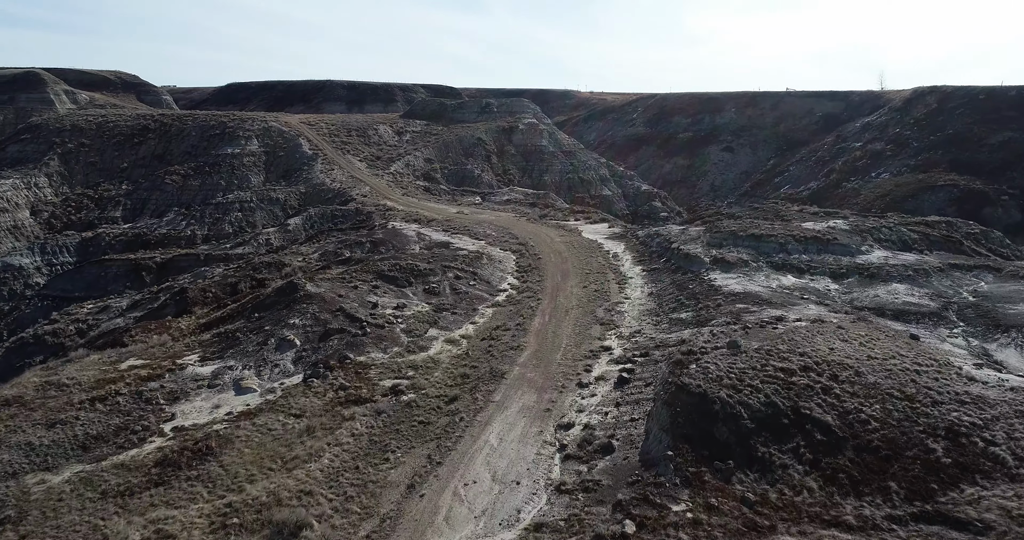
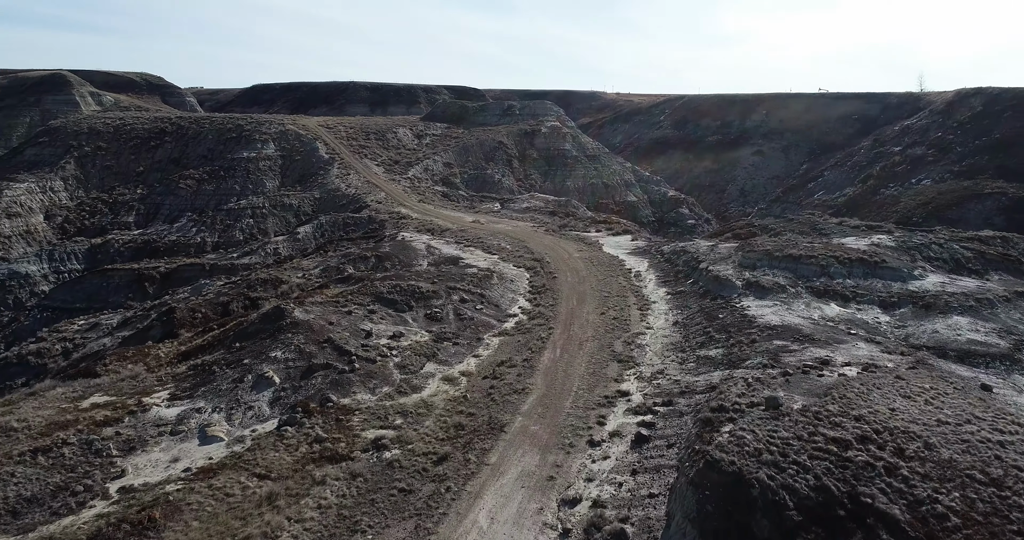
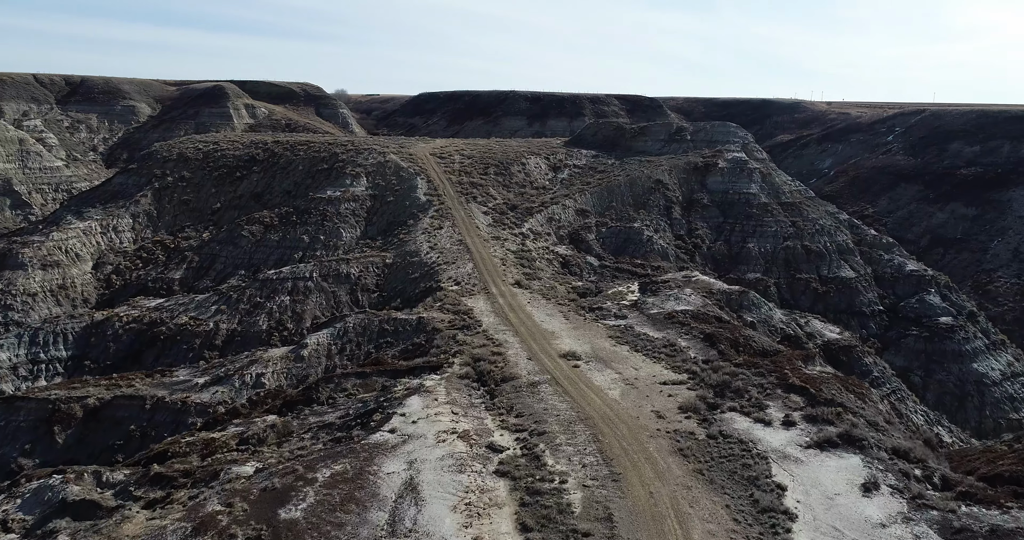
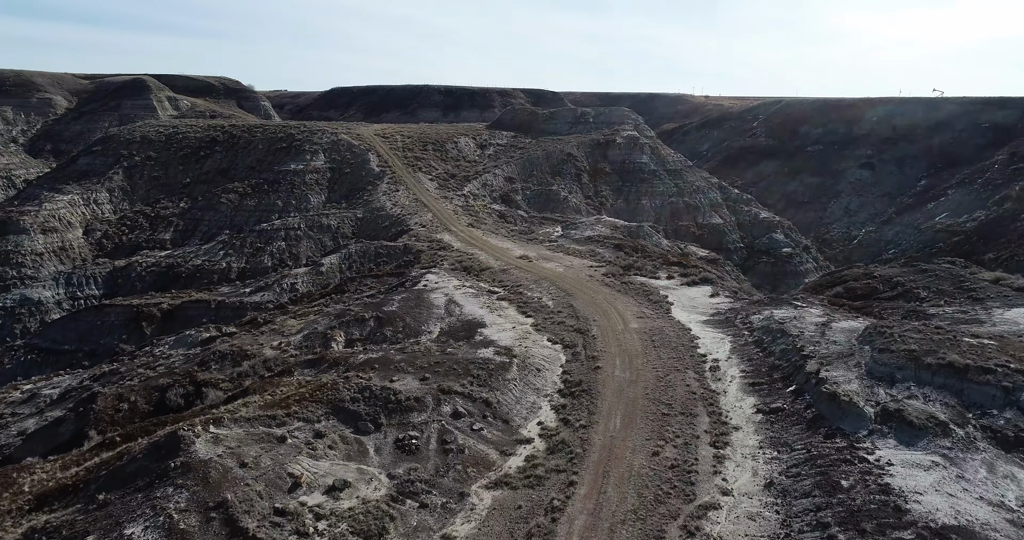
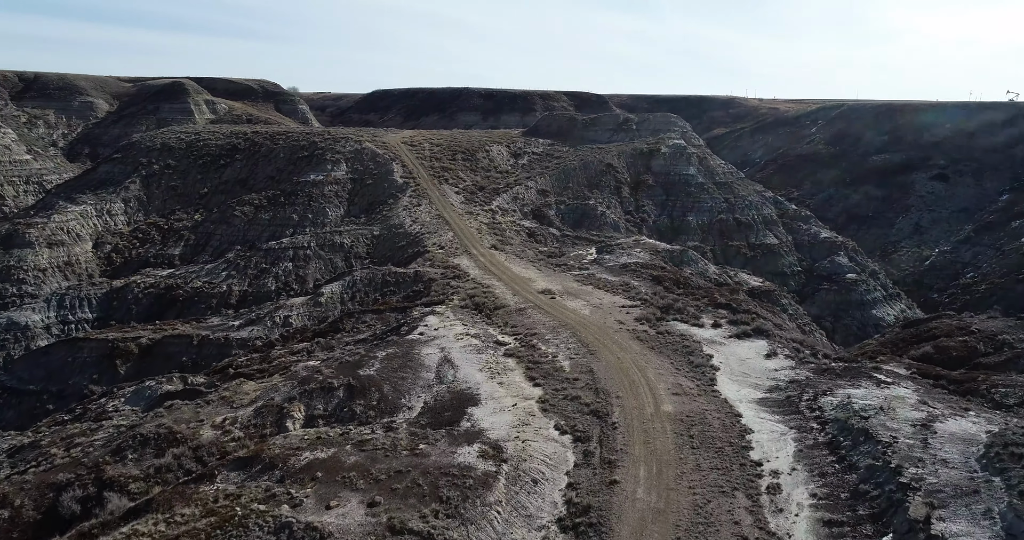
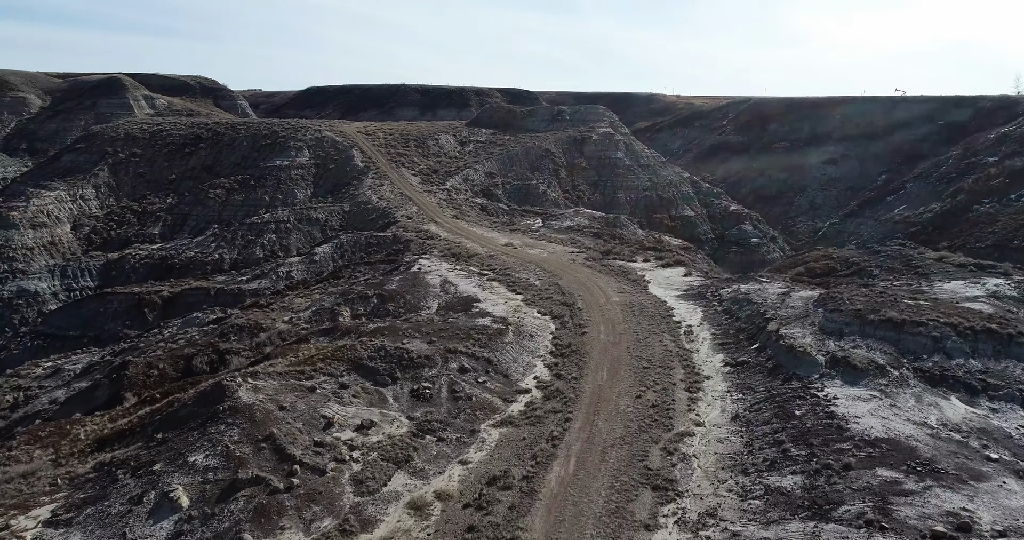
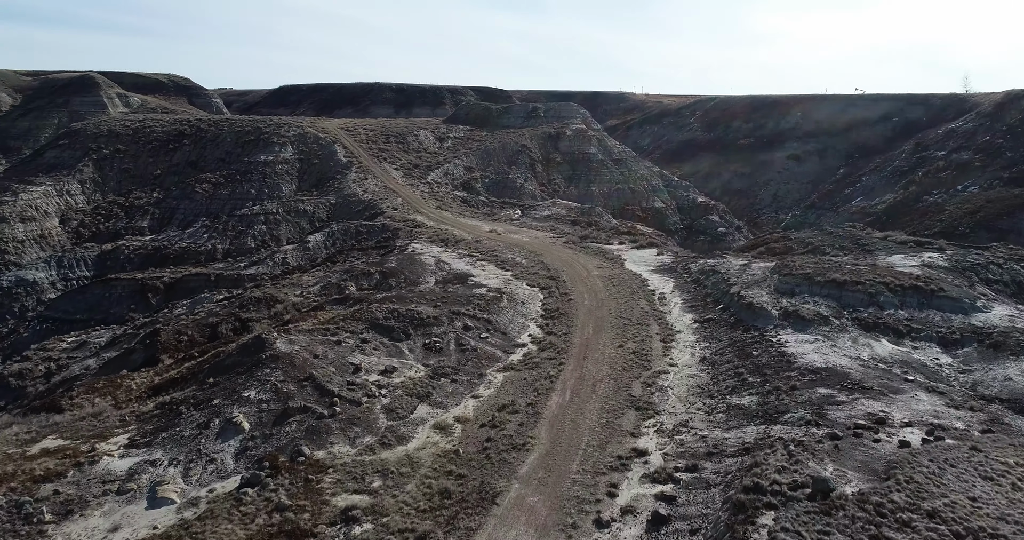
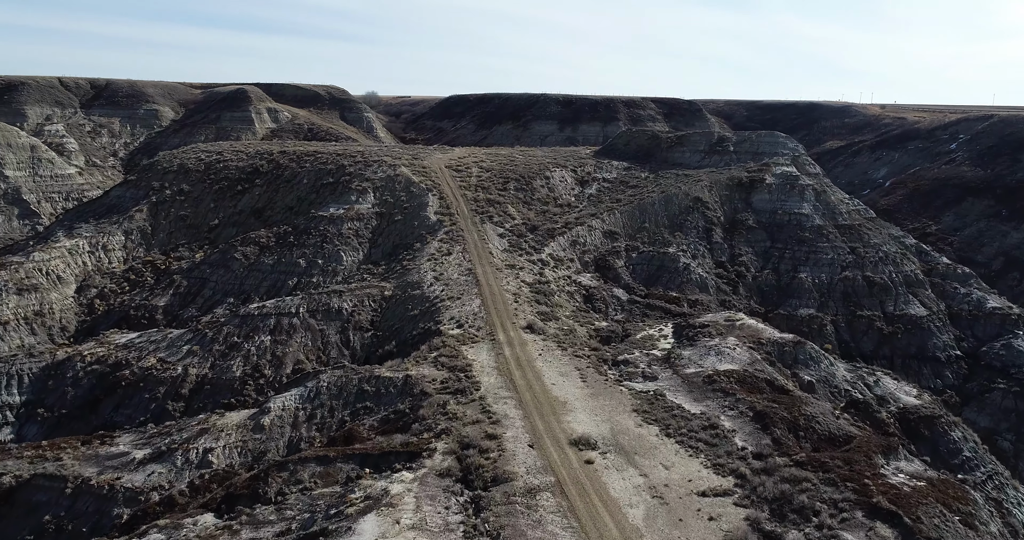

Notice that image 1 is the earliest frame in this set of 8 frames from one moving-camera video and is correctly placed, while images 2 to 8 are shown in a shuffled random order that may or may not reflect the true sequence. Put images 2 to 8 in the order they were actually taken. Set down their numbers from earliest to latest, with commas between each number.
2, 7, 6, 4, 5, 3, 8
